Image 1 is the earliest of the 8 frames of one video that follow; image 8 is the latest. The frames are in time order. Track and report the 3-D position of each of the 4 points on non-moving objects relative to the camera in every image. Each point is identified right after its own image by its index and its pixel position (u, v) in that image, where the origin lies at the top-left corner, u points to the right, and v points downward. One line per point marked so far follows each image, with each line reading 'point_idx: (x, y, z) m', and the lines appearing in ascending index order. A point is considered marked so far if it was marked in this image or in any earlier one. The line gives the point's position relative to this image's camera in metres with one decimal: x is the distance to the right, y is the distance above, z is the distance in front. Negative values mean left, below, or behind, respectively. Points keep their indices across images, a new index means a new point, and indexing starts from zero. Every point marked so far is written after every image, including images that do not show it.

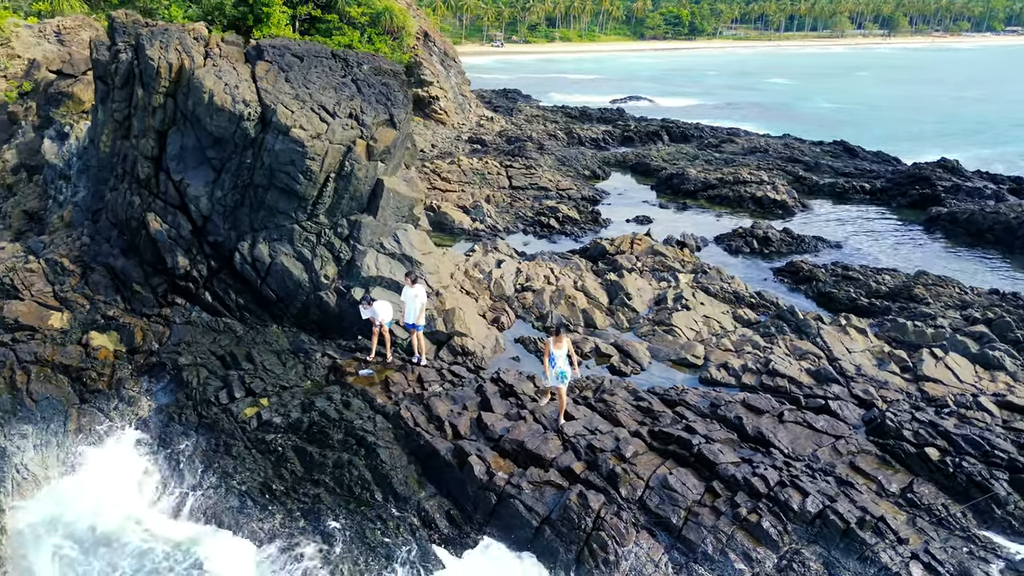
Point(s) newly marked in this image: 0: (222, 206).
0: (-5.3, +1.5, +13.8) m
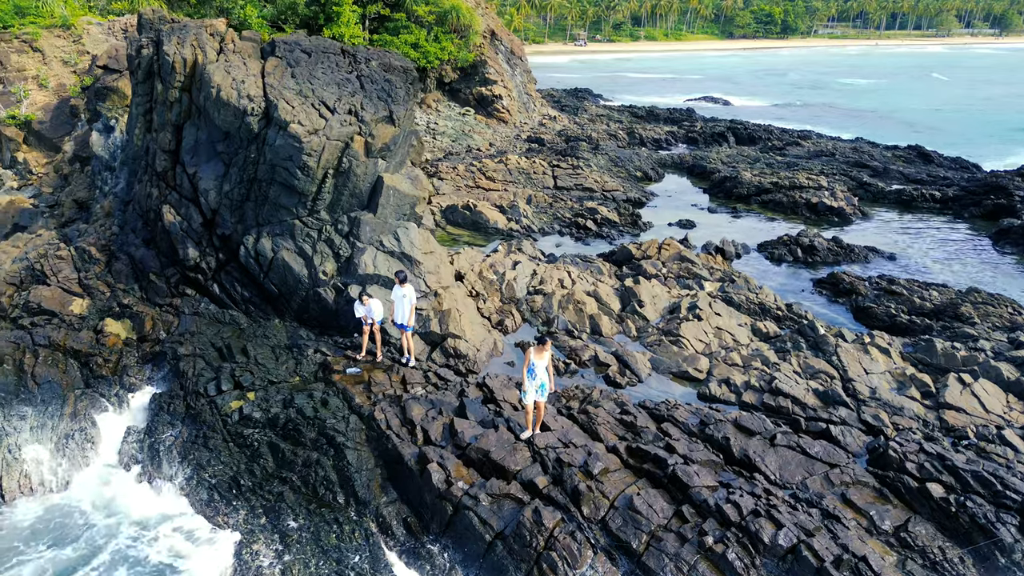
0: (-5.2, +1.6, +13.9) m
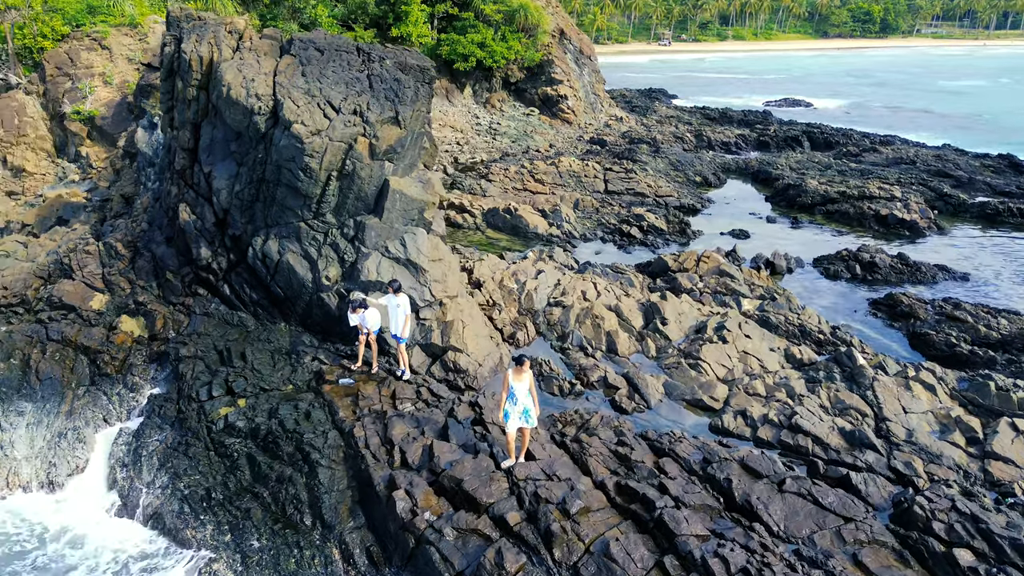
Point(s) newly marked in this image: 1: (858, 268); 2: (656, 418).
0: (-5.0, +1.6, +13.7) m
1: (+8.9, +0.5, +19.3) m
2: (+2.2, -2.0, +11.4) m
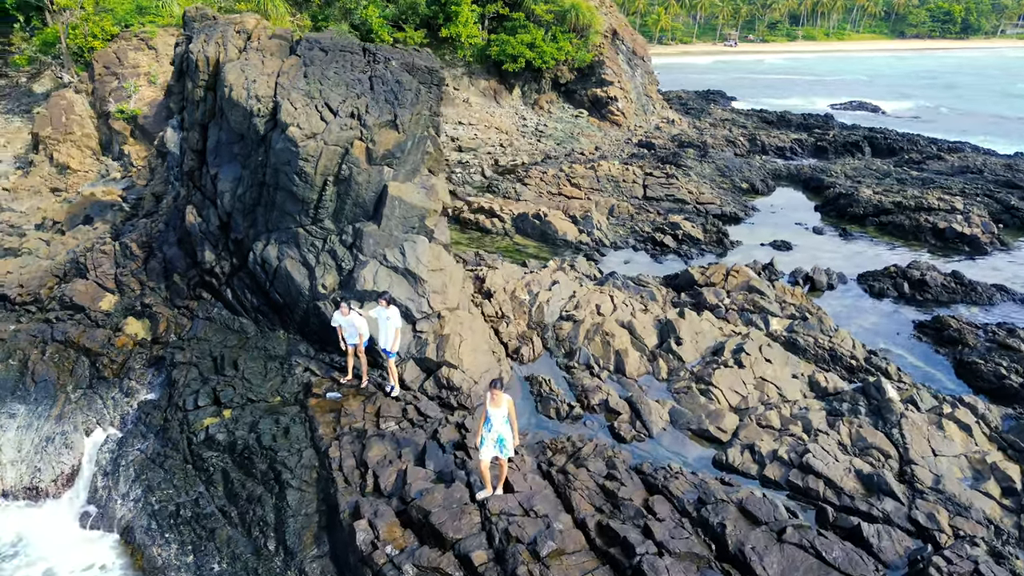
0: (-4.8, +1.5, +13.4) m
1: (+9.4, 0.0, +18.0) m
2: (+2.0, -2.3, +10.5) m
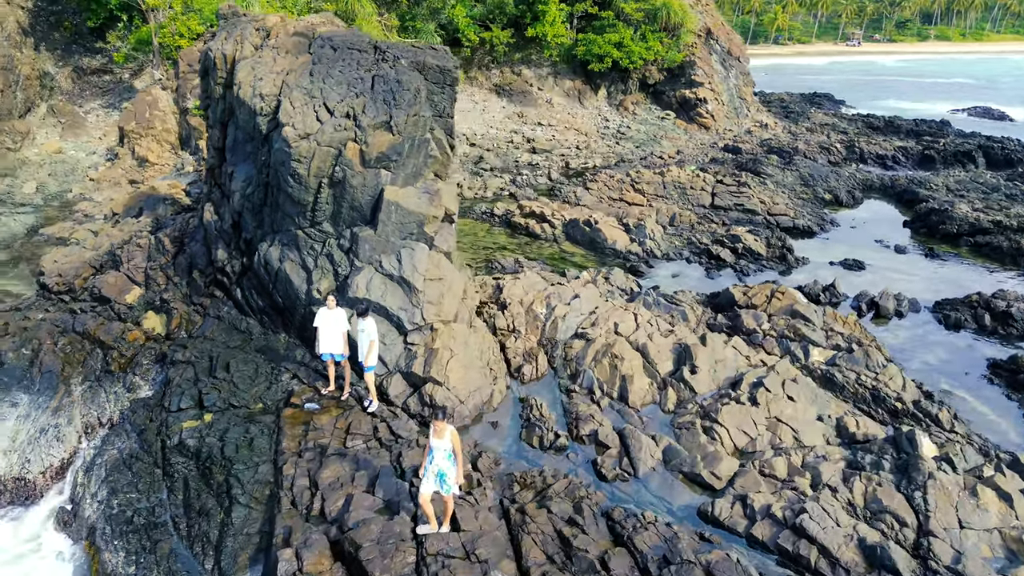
0: (-4.6, +1.5, +13.2) m
1: (+10.0, -0.6, +15.9) m
2: (+1.6, -2.6, +9.5) m
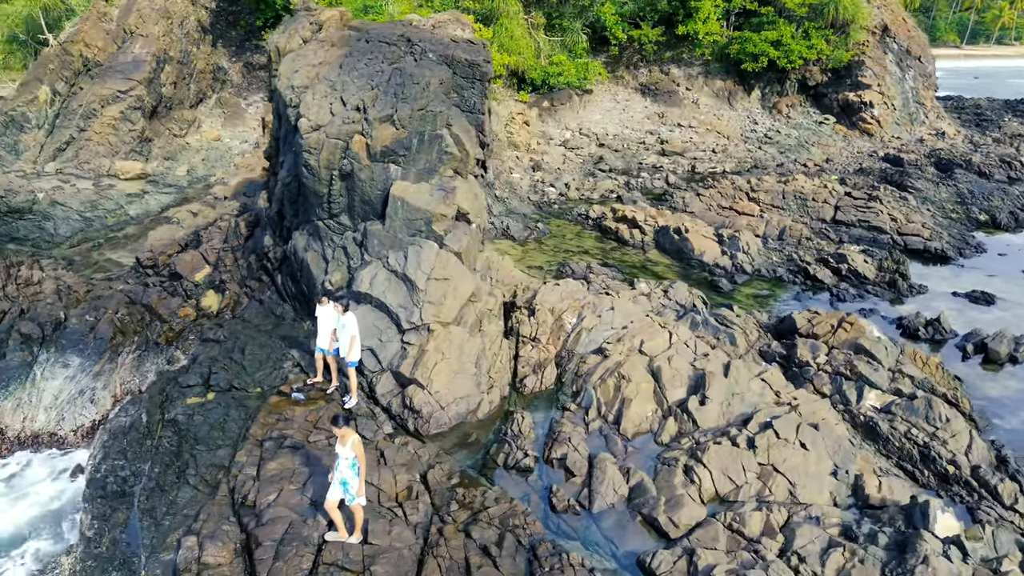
0: (-4.0, +1.7, +13.6) m
1: (+10.6, -1.5, +12.9) m
2: (+0.9, -2.7, +8.6) m
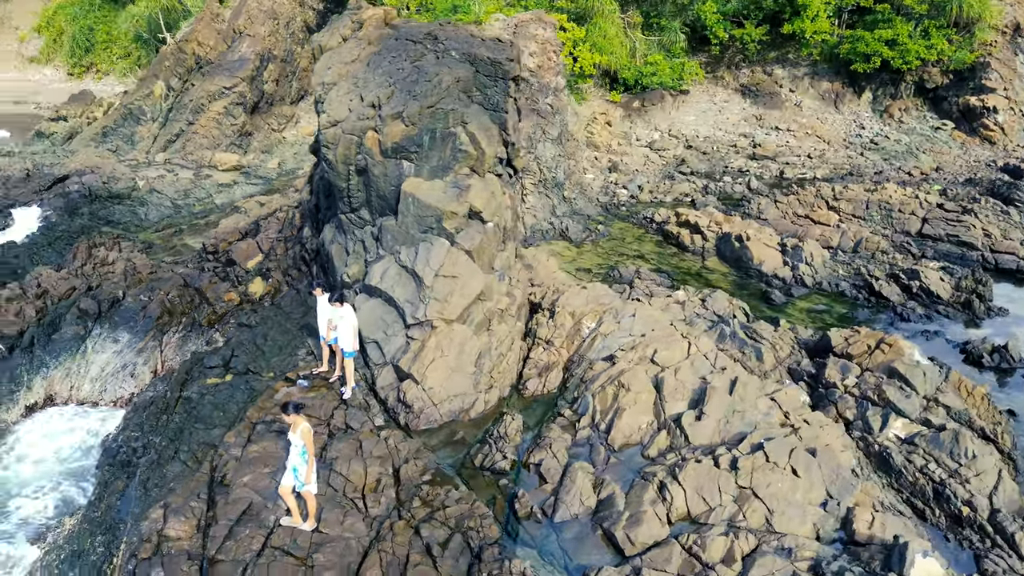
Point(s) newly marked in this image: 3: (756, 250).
0: (-3.5, +1.9, +14.0) m
1: (+10.7, -2.0, +11.3) m
2: (+0.4, -2.8, +8.4) m
3: (+6.1, +1.0, +18.7) m
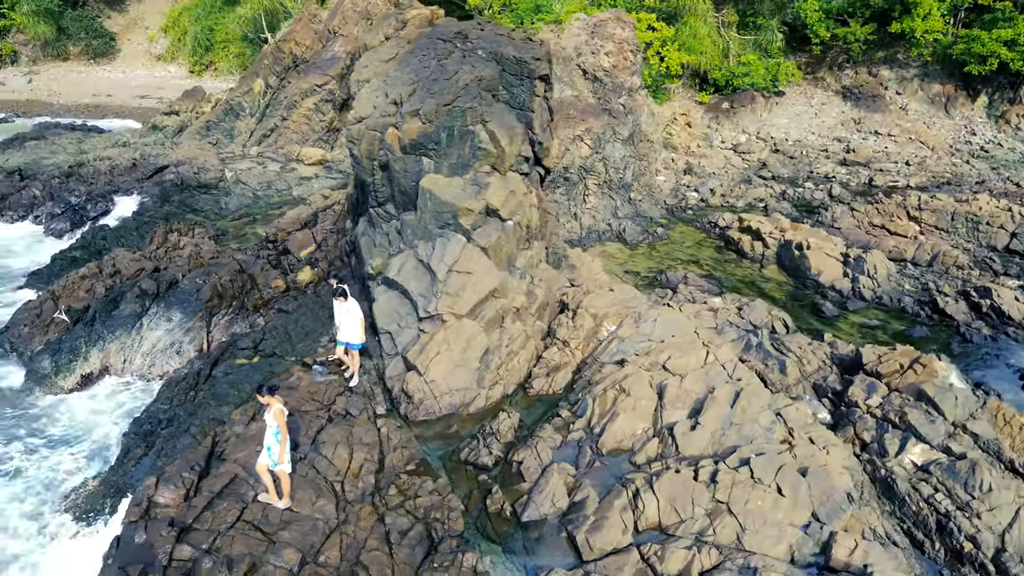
0: (-2.9, +2.1, +14.5) m
1: (+10.6, -2.5, +9.9) m
2: (0.0, -2.8, +8.4) m
3: (+7.2, +0.7, +17.9) m
